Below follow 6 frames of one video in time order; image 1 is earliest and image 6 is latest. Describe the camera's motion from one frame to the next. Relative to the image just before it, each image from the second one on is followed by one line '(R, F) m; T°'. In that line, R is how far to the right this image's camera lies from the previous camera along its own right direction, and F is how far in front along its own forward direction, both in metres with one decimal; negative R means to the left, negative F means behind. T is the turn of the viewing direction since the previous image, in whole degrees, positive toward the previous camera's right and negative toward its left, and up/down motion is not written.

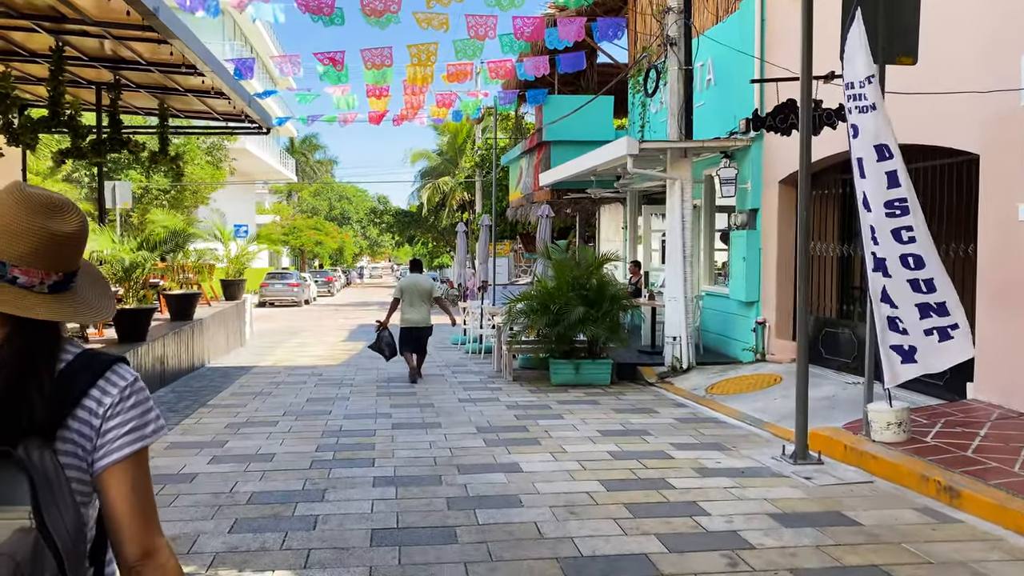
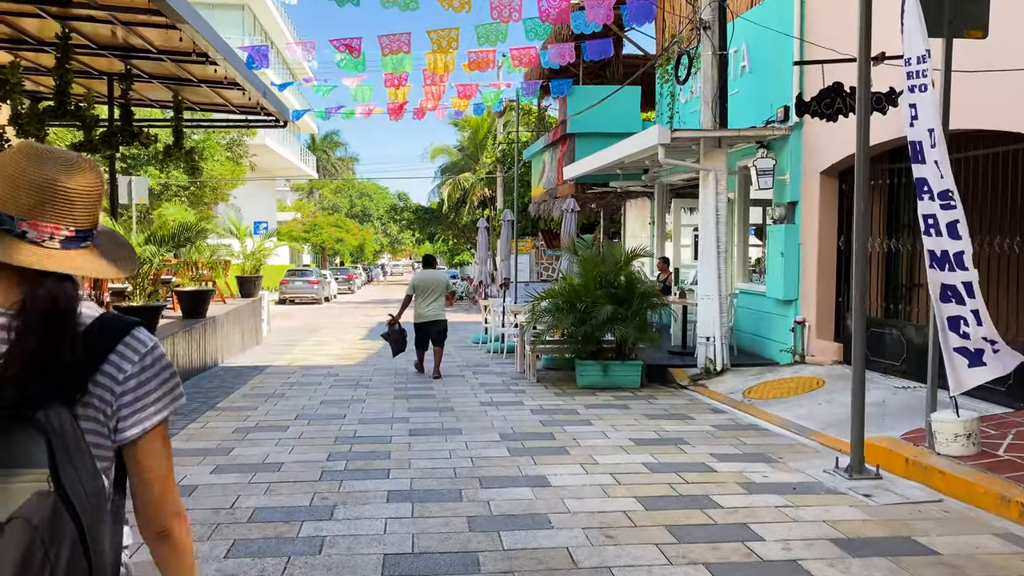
(0.0, +0.5) m; -1°
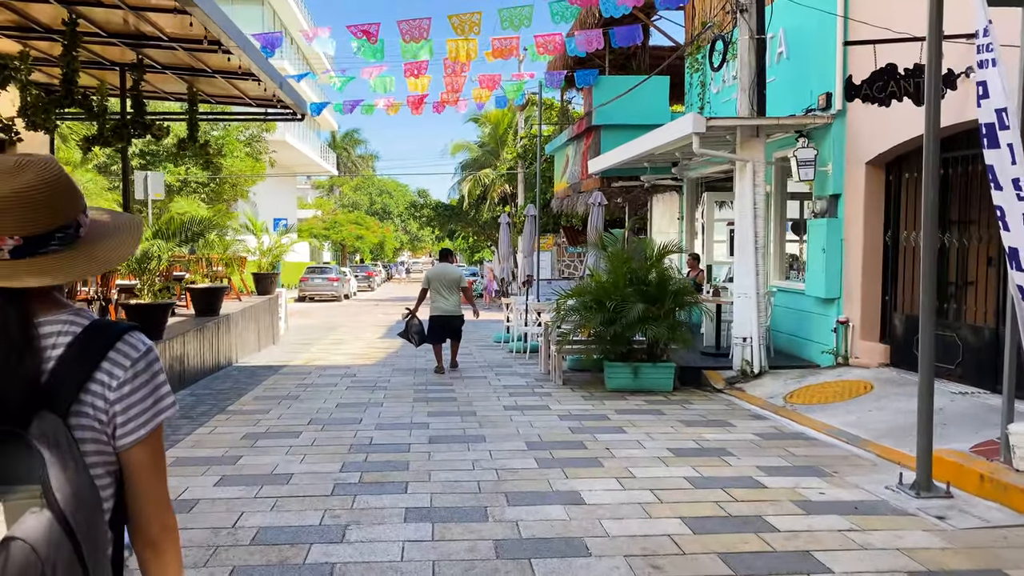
(-0.1, +0.5) m; -1°
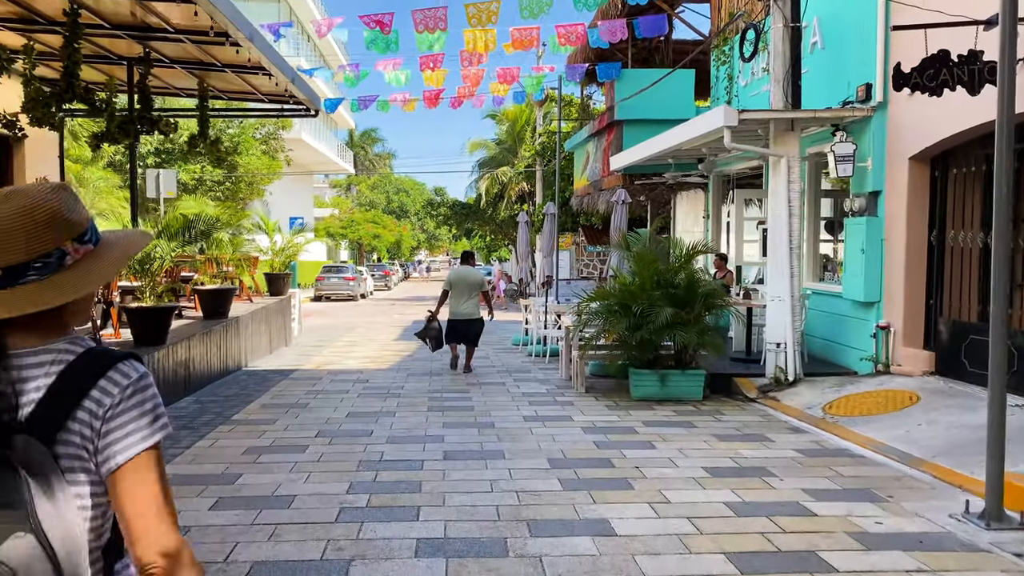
(0.0, +0.5) m; -1°
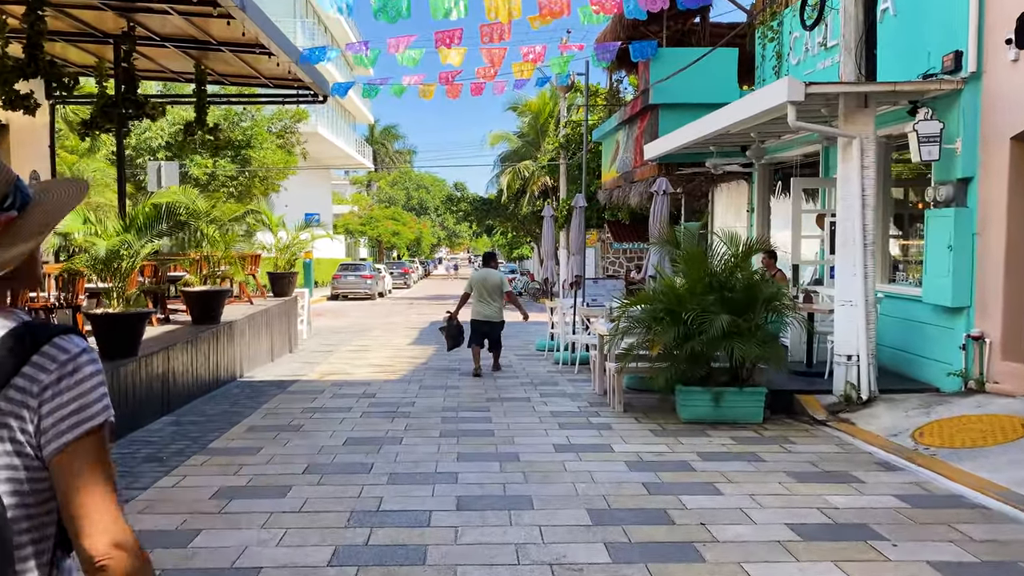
(-0.1, +1.2) m; -1°
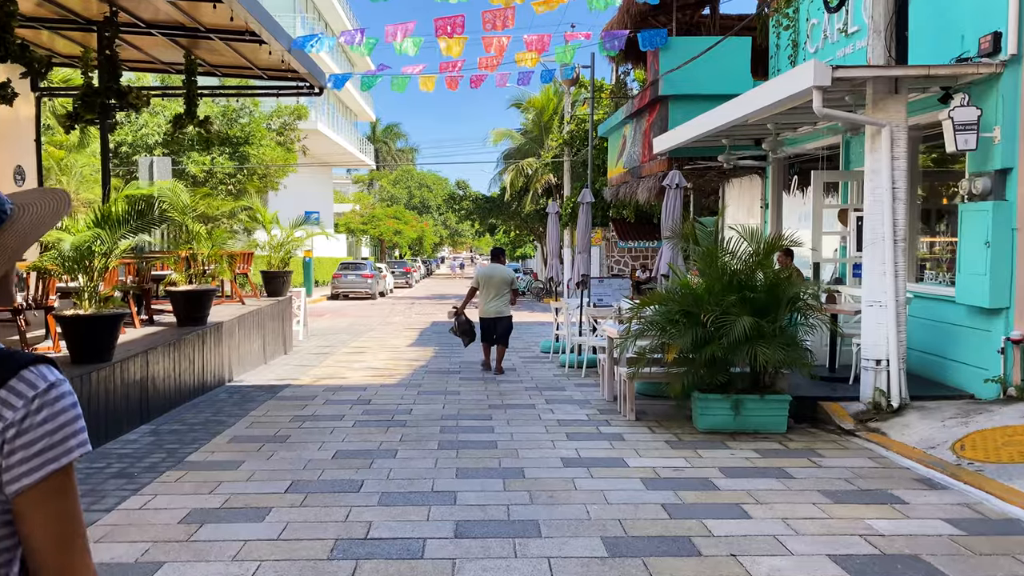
(0.0, +0.5) m; 0°
